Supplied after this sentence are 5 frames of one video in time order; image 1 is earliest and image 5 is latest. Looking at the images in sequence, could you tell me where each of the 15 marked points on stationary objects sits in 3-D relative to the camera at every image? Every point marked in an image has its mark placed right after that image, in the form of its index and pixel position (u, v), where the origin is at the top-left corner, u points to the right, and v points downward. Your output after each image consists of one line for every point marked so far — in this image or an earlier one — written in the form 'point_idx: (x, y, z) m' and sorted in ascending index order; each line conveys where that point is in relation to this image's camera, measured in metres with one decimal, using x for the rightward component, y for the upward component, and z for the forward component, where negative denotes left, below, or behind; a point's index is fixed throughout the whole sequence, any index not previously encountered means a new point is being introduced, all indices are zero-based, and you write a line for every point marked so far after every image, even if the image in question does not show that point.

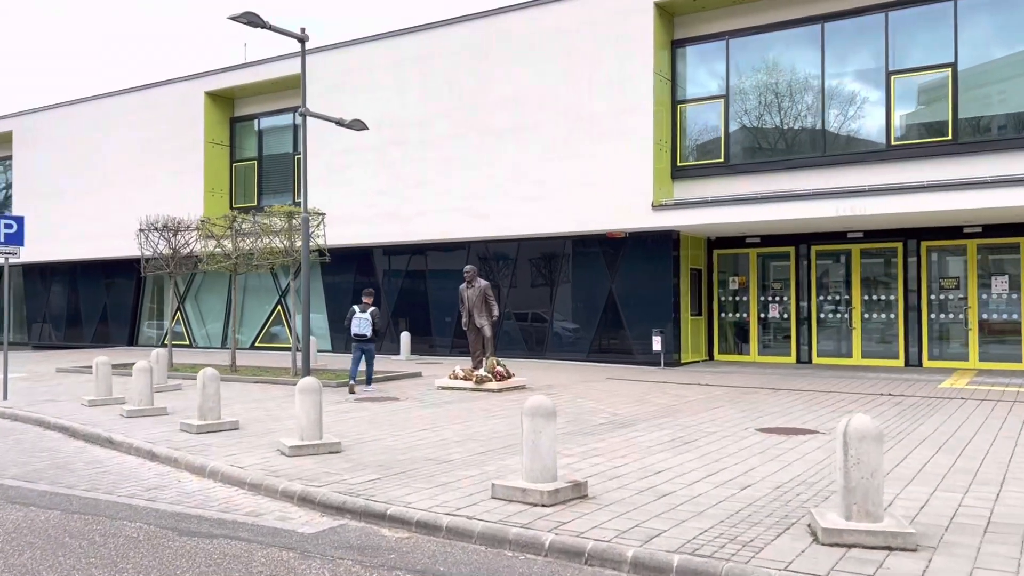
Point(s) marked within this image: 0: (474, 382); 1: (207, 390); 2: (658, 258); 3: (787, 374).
0: (-0.6, -1.5, +13.6) m
1: (-3.6, -1.2, +9.9) m
2: (+3.5, +0.7, +19.6) m
3: (+5.7, -1.8, +17.3) m
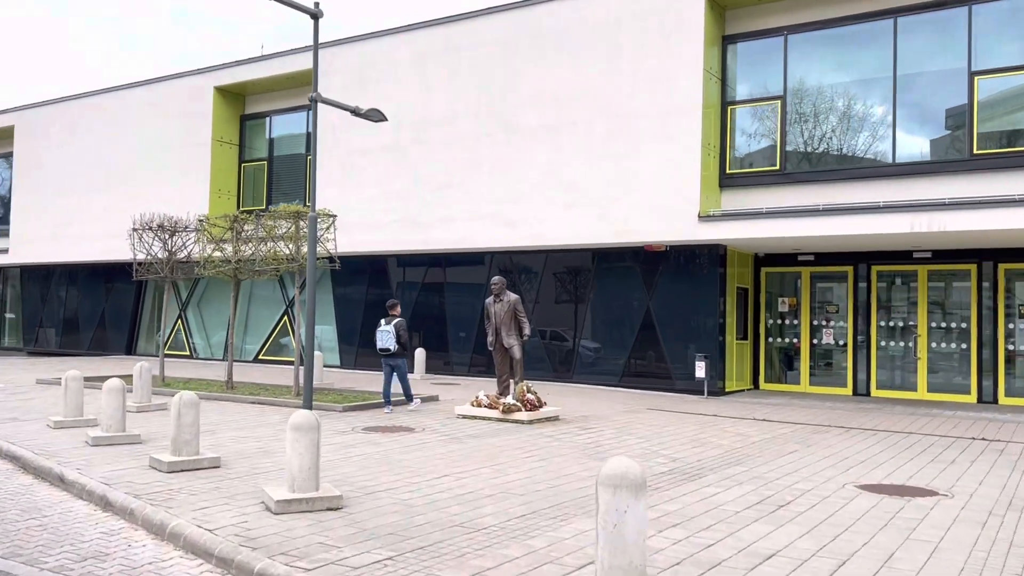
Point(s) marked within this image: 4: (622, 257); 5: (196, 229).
0: (-0.2, -1.7, +11.8) m
1: (-3.2, -1.3, +8.1) m
2: (+4.1, +0.3, +17.8) m
3: (+6.2, -2.2, +15.3) m
4: (+2.5, +0.7, +18.9) m
5: (-6.3, +1.1, +16.5) m
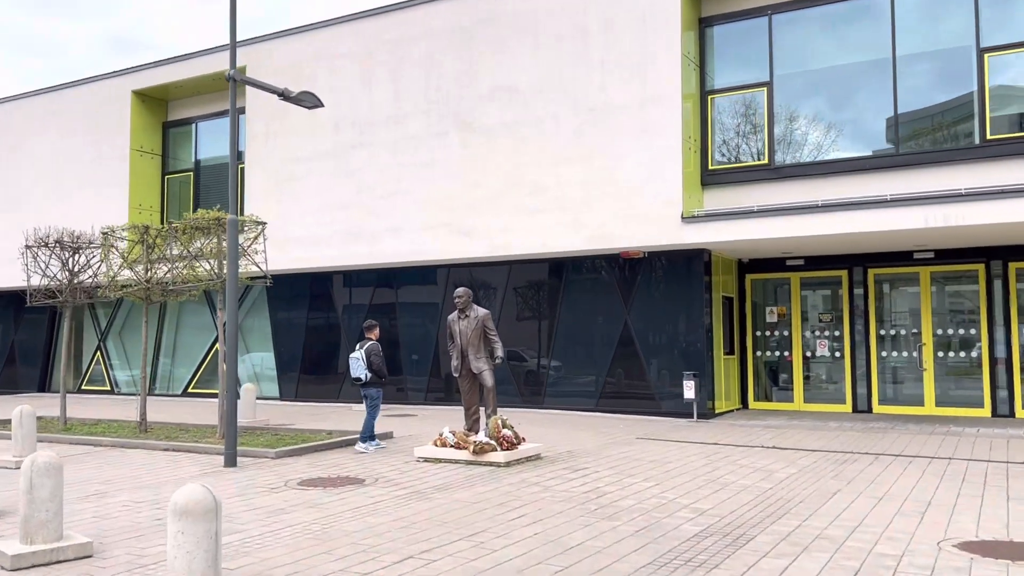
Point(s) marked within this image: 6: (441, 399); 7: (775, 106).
0: (-0.5, -1.9, +9.6) m
1: (-3.3, -1.4, +5.8) m
2: (+3.3, +0.1, +15.9) m
3: (+5.6, -2.3, +13.5) m
4: (+1.7, +0.4, +17.0) m
5: (-6.9, +0.7, +14.1) m
6: (-1.6, -2.5, +18.9) m
7: (+4.9, +3.4, +15.5) m
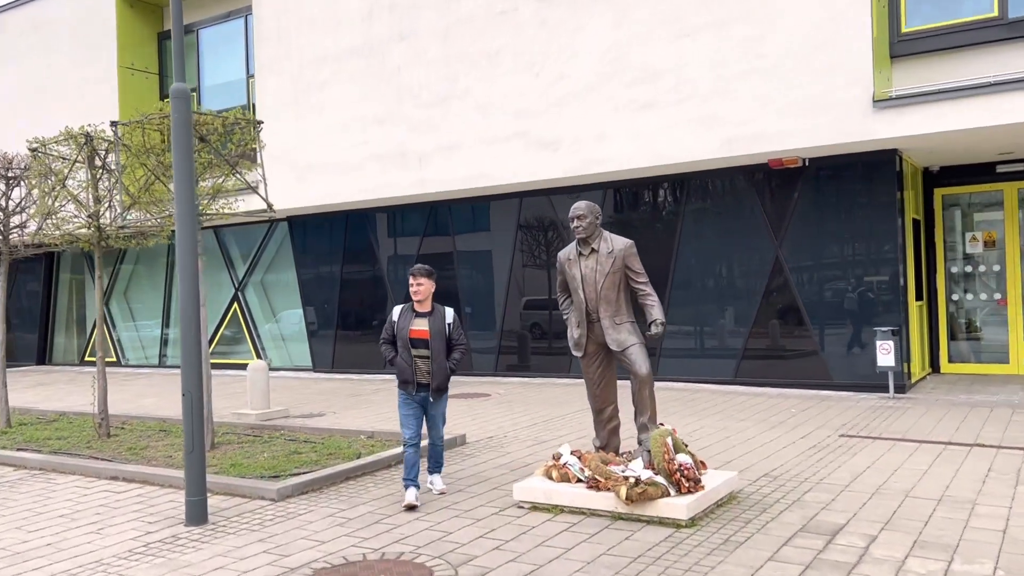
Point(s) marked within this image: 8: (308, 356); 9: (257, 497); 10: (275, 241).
0: (+0.7, -1.3, +5.2) m
1: (-2.3, -1.2, +1.5) m
2: (+4.7, +1.2, +11.2) m
3: (+7.0, -1.3, +8.8) m
4: (+3.2, +1.5, +12.3) m
5: (-5.6, +1.4, +9.9) m
6: (+0.1, -1.4, +14.5) m
7: (+6.2, +4.5, +10.5) m
8: (-4.3, -1.4, +17.5) m
9: (-1.9, -1.6, +6.2) m
10: (-5.0, +1.0, +17.7) m
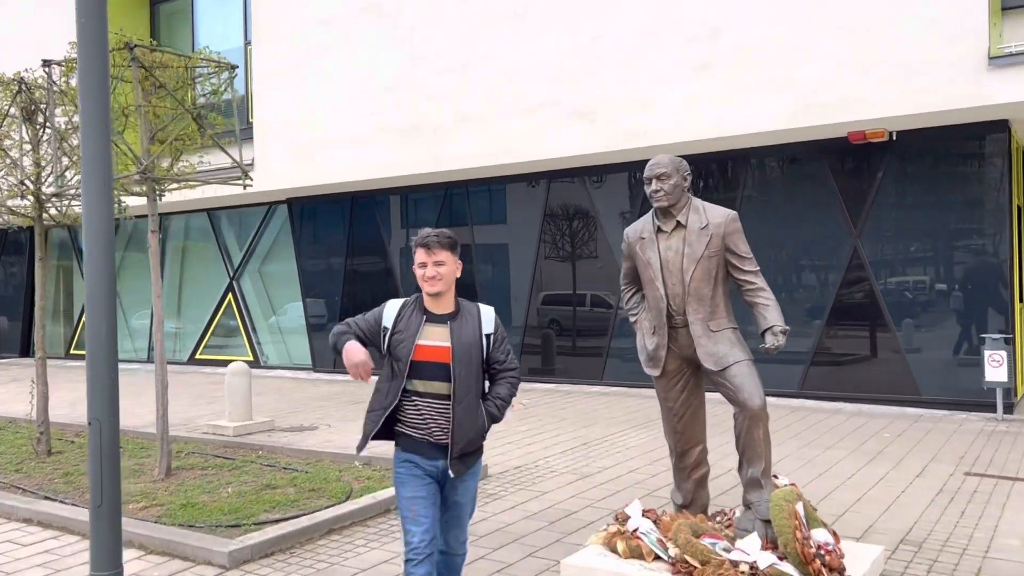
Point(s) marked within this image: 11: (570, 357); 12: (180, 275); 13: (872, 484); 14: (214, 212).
0: (+0.9, -1.3, +3.5) m
1: (-2.2, -1.1, -0.2) m
2: (+5.1, +1.2, +9.3) m
3: (+7.3, -1.3, +6.9) m
4: (+3.5, +1.5, +10.5) m
5: (-5.3, +1.5, +8.2) m
6: (+0.4, -1.3, +12.8) m
7: (+6.5, +4.5, +8.6) m
8: (-3.8, -1.2, +15.8) m
9: (-1.7, -1.5, +4.5) m
10: (-4.5, +1.2, +16.0) m
11: (+0.8, -1.0, +12.4) m
12: (-7.0, +0.3, +17.8) m
13: (+2.7, -1.4, +6.2) m
14: (-6.0, +1.5, +16.9) m
